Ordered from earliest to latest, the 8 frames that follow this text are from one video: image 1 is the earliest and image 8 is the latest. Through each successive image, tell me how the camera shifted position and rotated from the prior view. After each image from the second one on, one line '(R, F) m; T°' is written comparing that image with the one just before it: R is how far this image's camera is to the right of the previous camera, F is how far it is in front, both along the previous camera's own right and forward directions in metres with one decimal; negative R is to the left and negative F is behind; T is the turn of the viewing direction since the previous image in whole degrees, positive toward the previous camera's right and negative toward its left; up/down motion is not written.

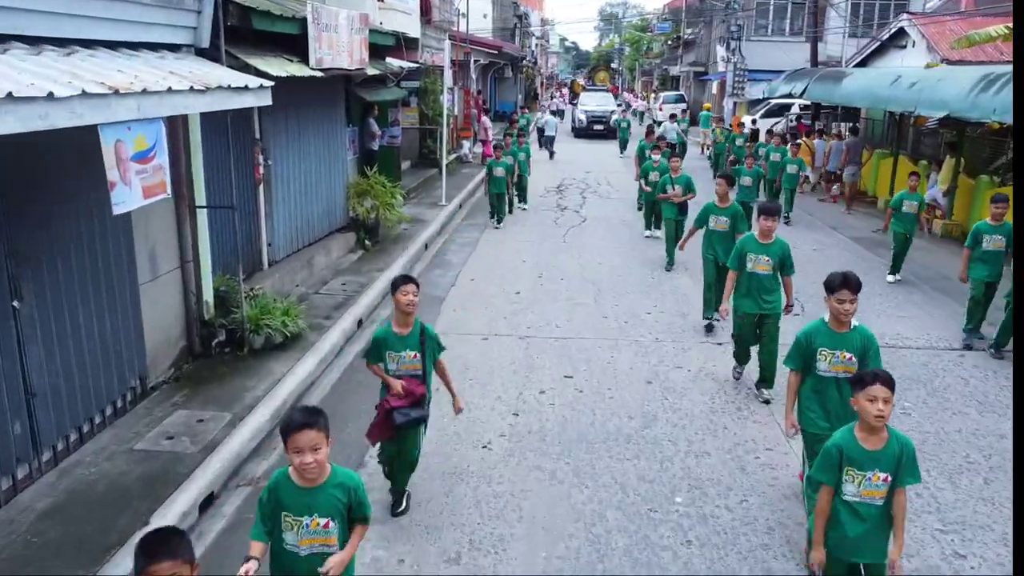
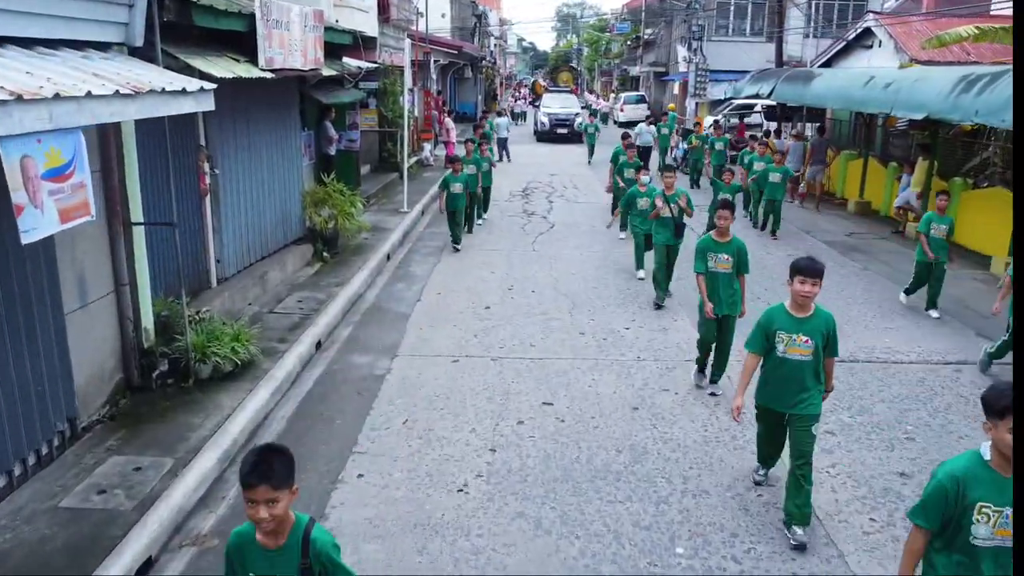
(-0.1, +0.6) m; +3°
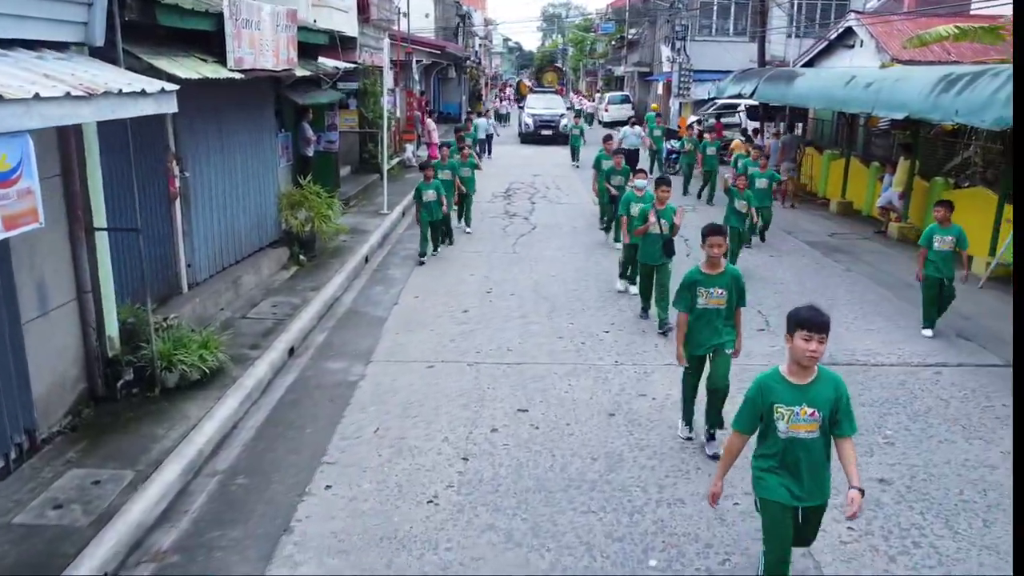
(+0.1, +0.1) m; +1°
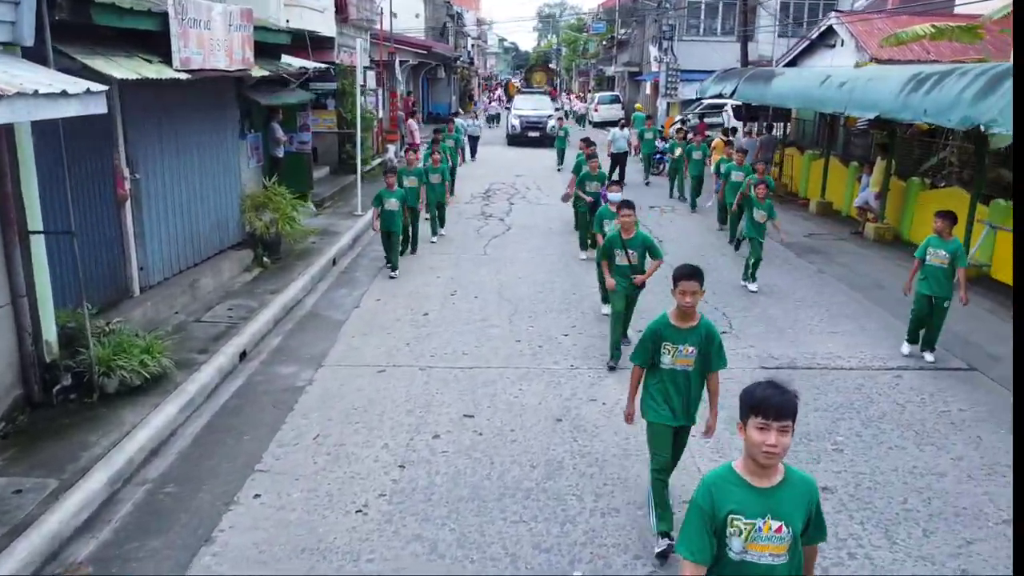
(+0.4, +0.1) m; 0°
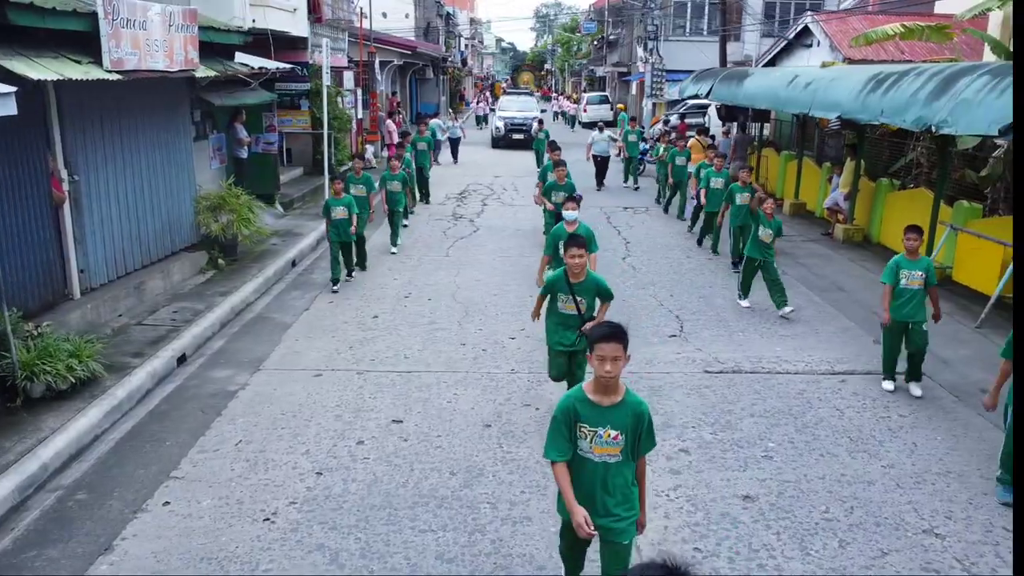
(+0.6, +0.1) m; 0°
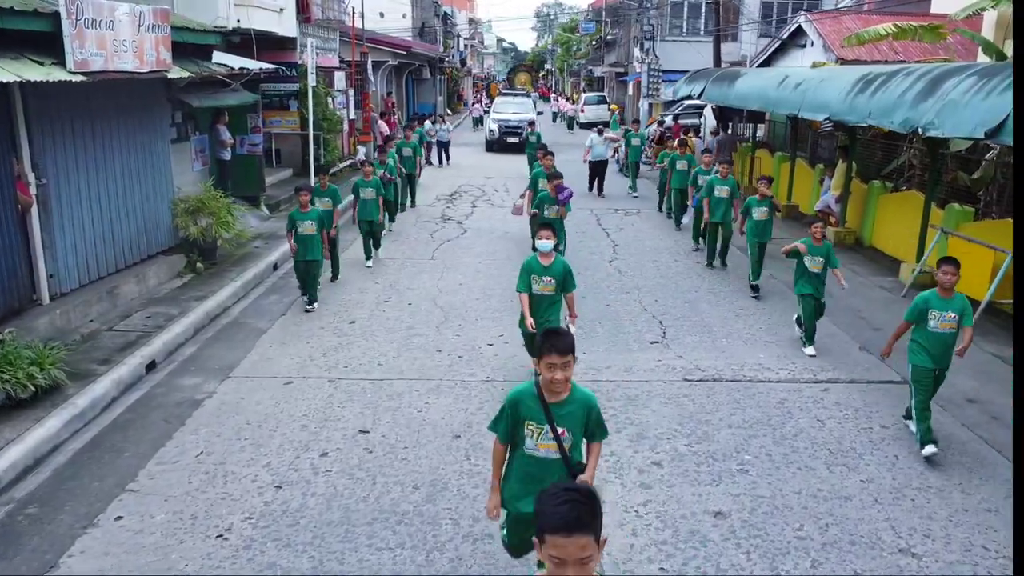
(+0.2, +0.2) m; 0°
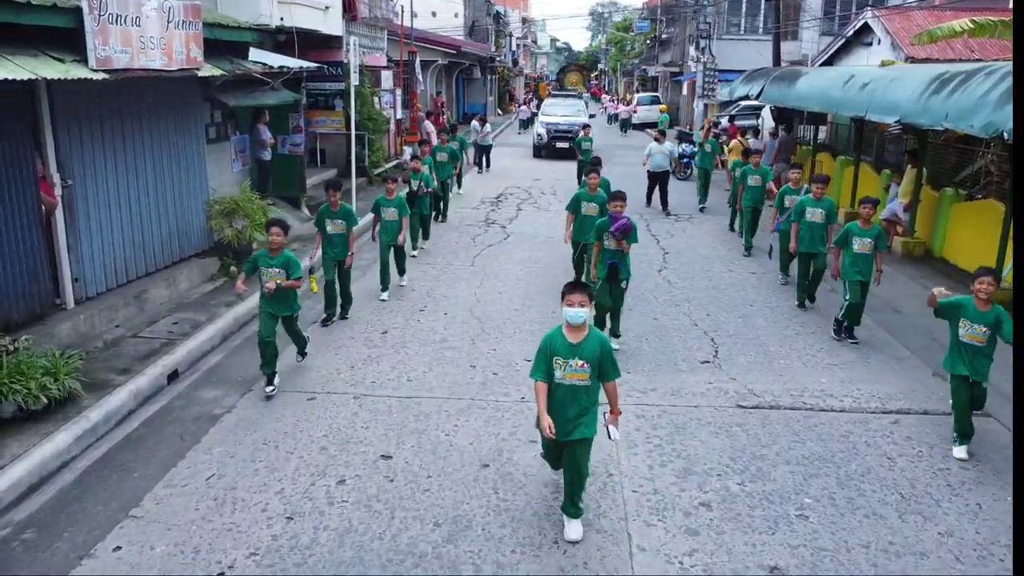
(+0.1, +0.5) m; -4°
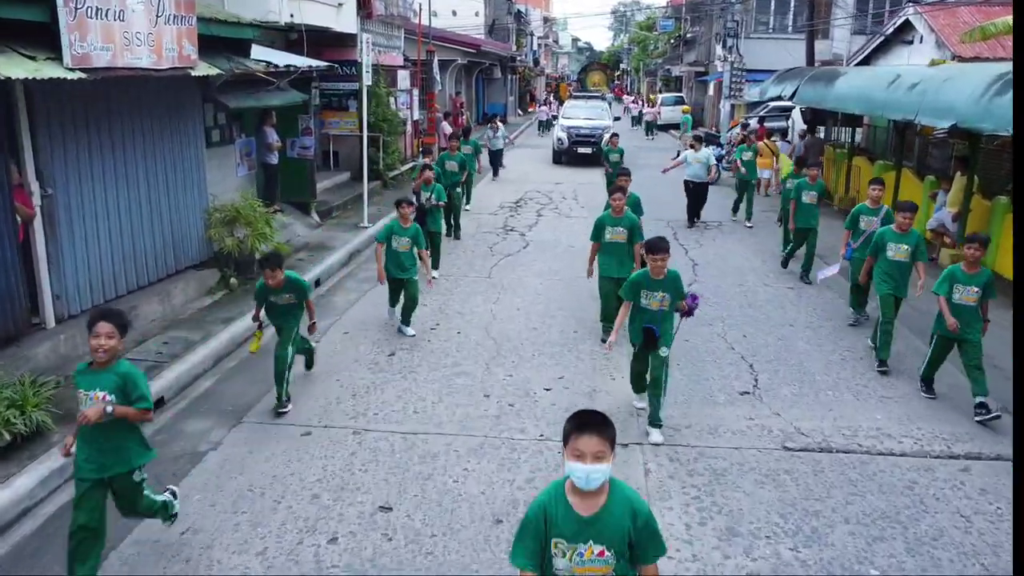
(0.0, +0.7) m; -1°
